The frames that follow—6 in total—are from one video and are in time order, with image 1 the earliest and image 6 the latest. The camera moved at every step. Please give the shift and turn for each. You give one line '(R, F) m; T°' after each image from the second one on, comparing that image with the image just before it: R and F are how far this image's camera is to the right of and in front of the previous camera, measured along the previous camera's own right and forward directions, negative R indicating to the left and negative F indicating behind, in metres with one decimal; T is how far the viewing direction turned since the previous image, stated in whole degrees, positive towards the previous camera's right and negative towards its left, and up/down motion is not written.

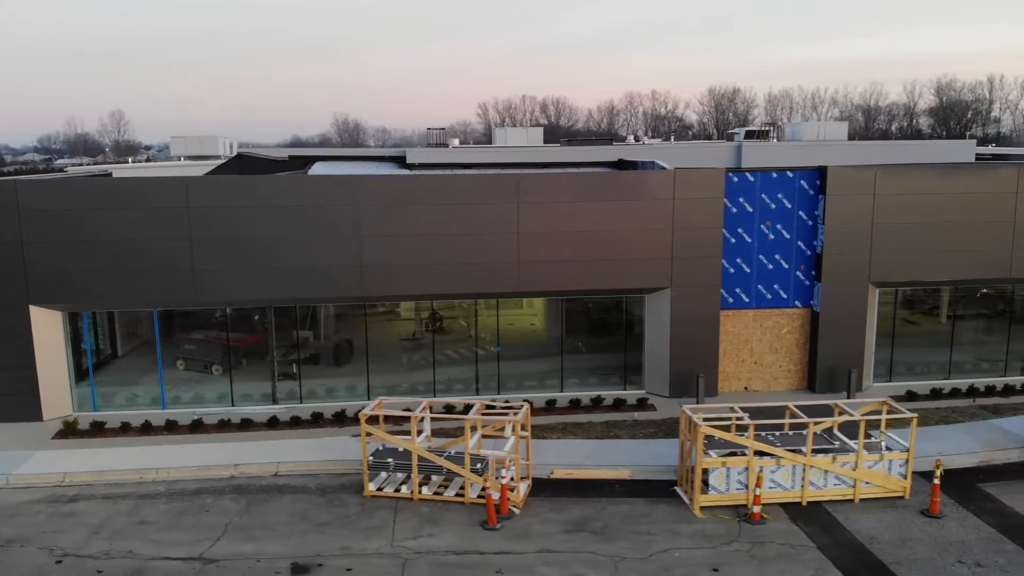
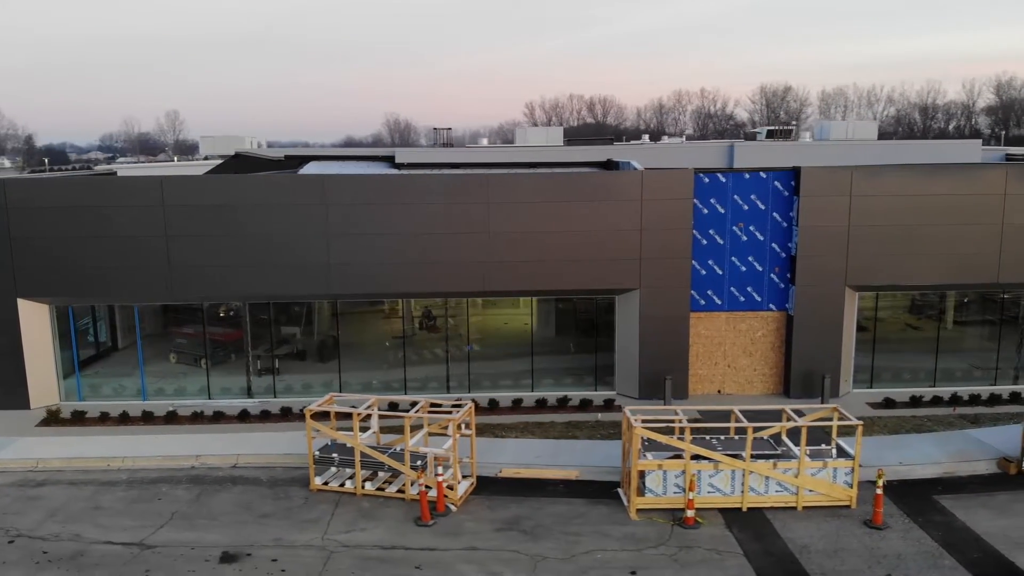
(+1.9, 0.0) m; -4°
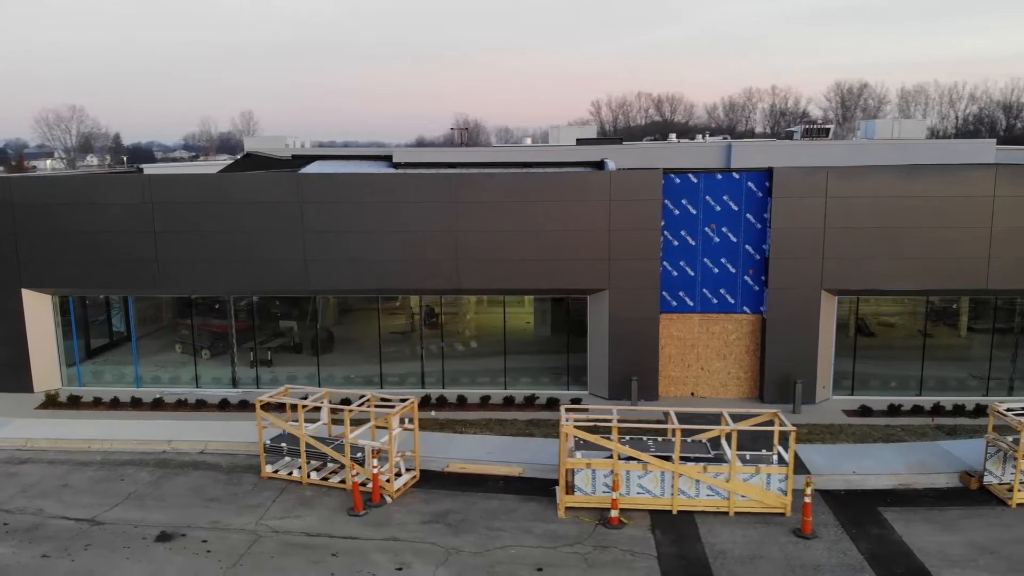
(+2.3, -0.1) m; -5°
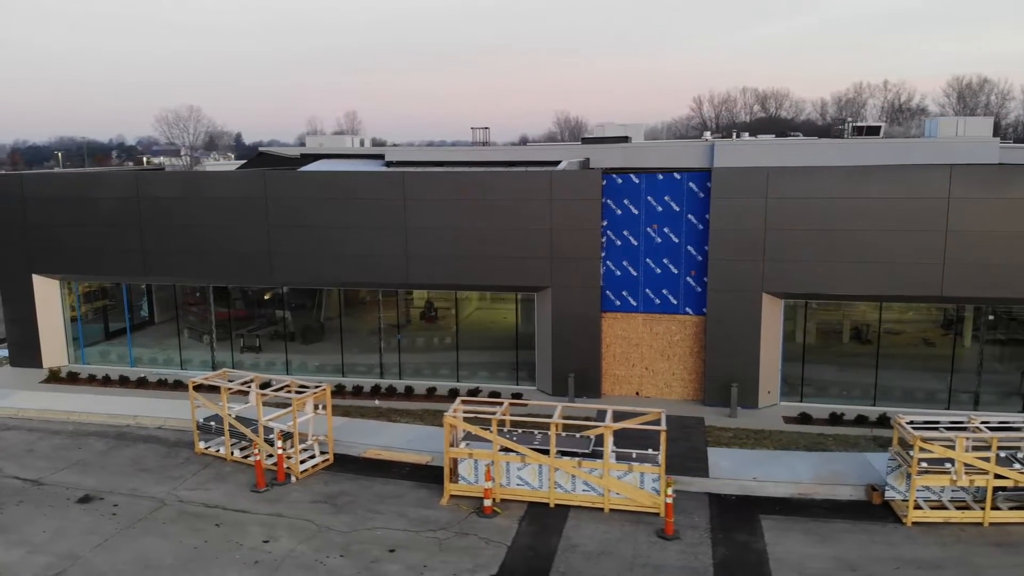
(+3.7, -0.2) m; -7°
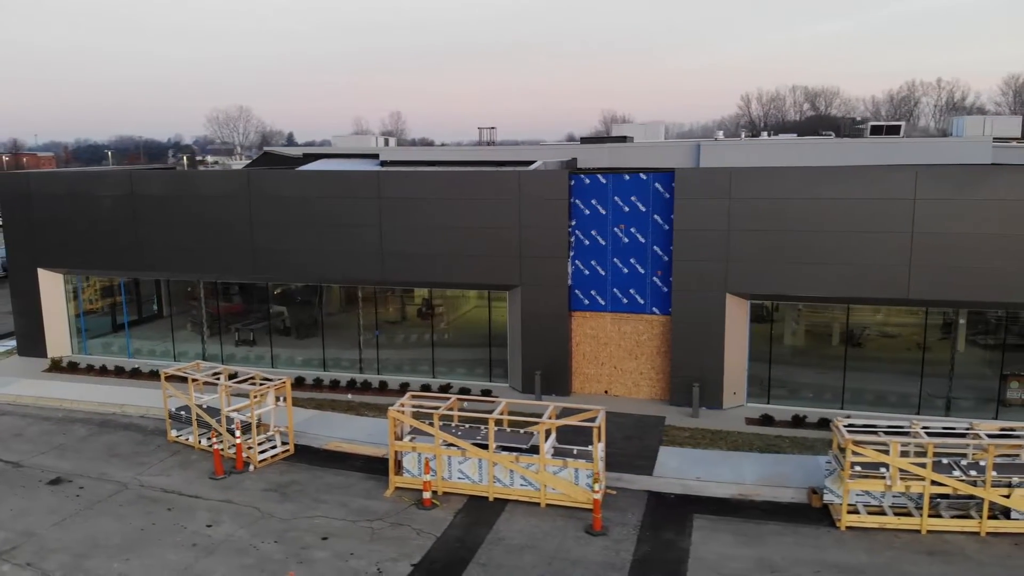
(+1.8, -0.2) m; -3°
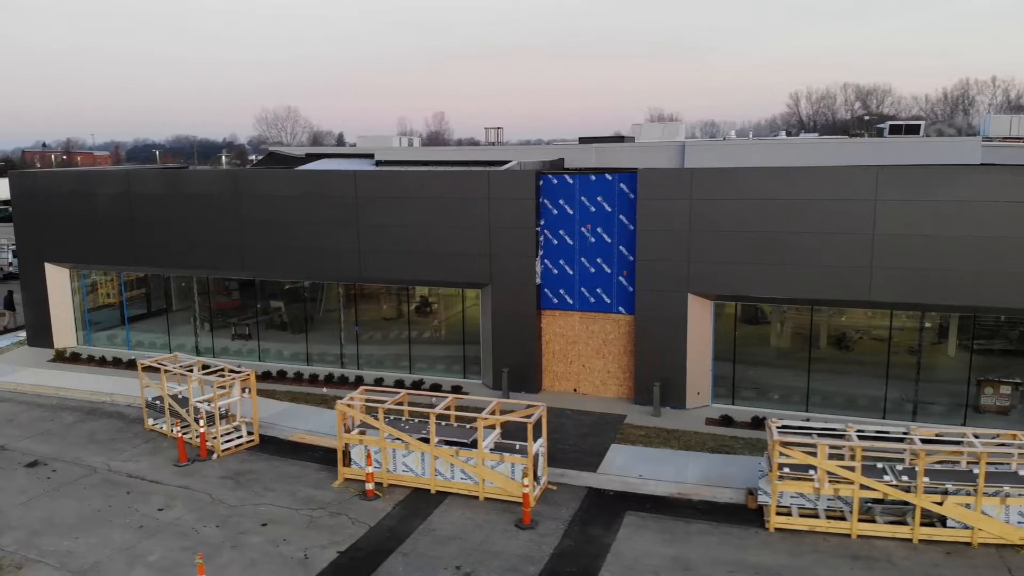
(+1.8, -0.2) m; -3°
